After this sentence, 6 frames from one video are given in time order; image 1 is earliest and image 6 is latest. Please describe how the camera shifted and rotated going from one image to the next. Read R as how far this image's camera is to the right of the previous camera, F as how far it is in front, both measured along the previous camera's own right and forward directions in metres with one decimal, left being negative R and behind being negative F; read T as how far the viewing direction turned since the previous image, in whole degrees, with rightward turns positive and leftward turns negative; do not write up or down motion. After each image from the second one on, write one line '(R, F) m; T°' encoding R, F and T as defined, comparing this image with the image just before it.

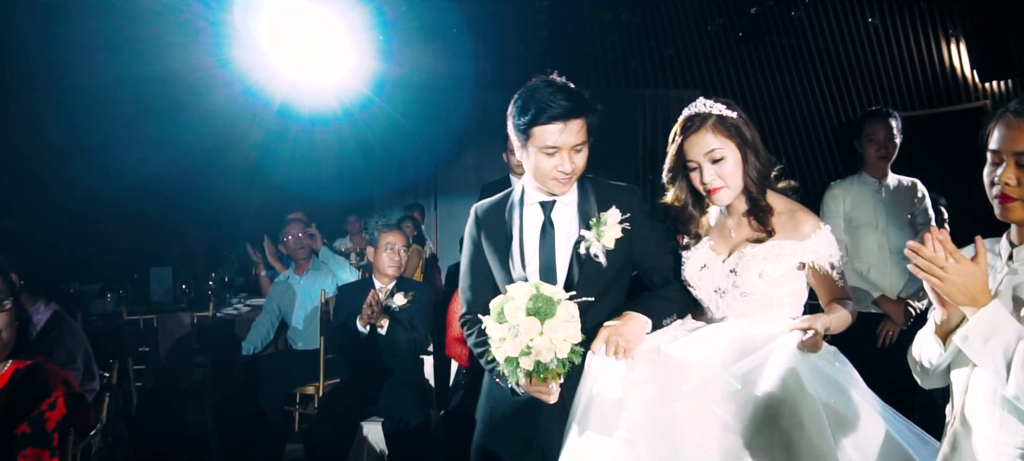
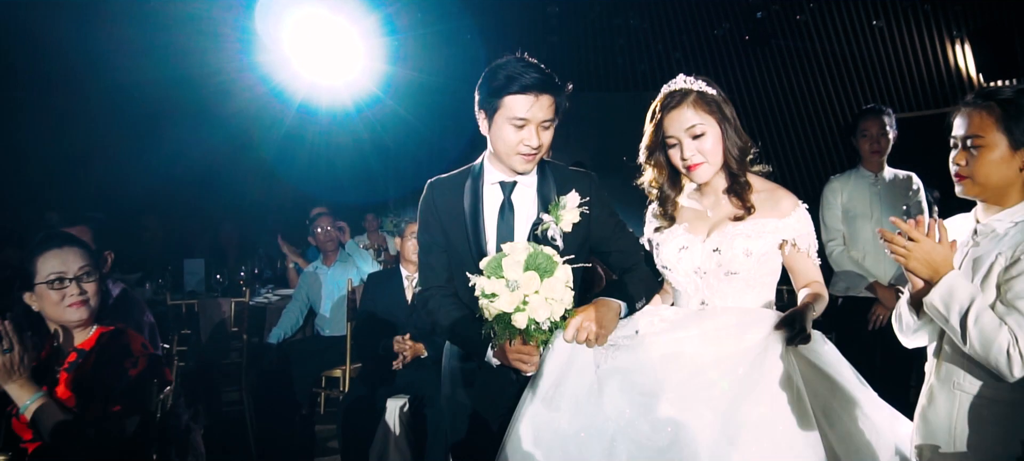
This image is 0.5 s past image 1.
(0.0, -0.2) m; -1°
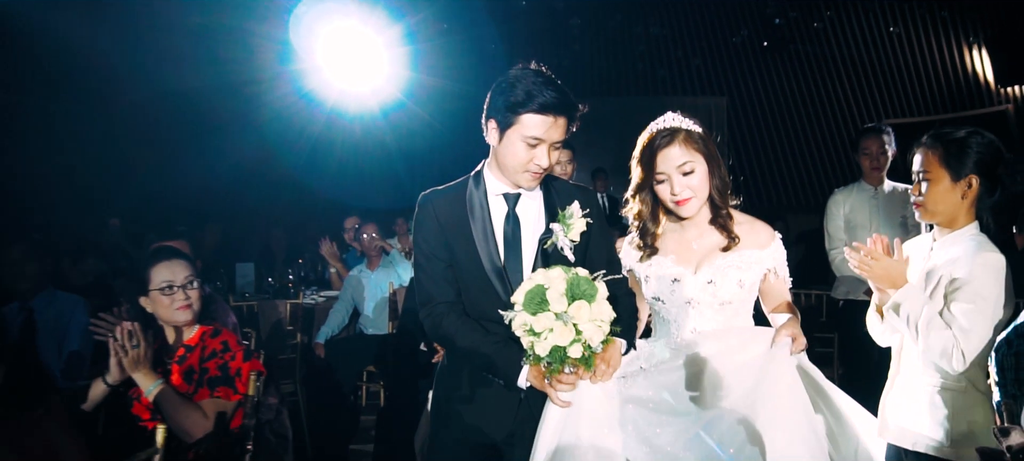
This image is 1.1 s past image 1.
(0.0, -0.3) m; -2°
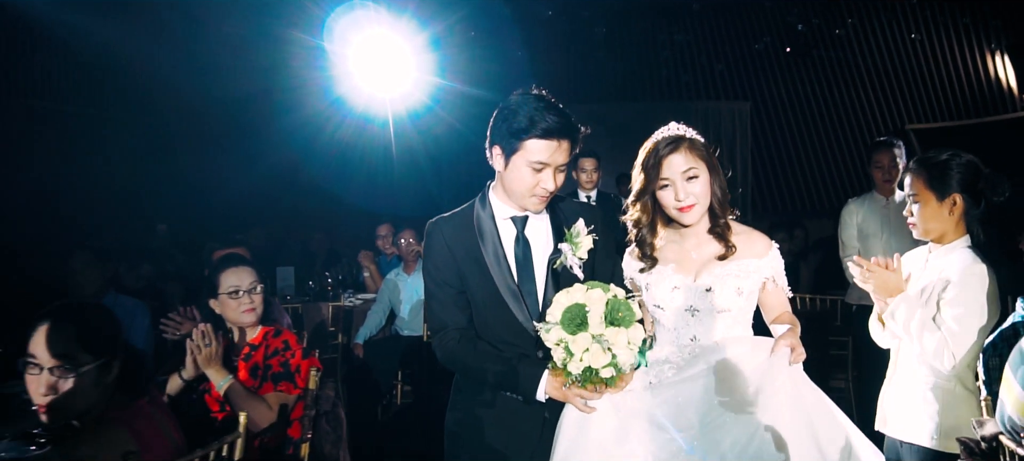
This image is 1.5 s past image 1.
(0.0, -0.2) m; -2°
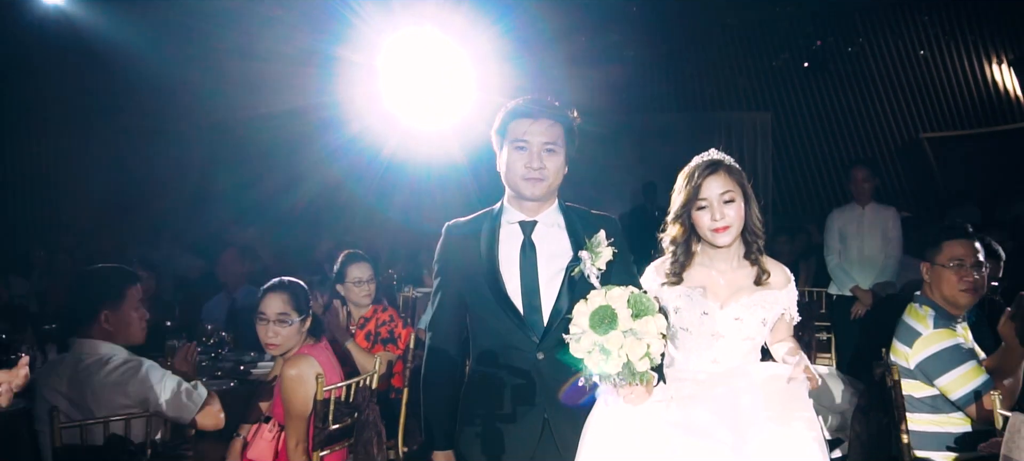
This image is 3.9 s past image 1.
(-0.1, -0.8) m; -3°
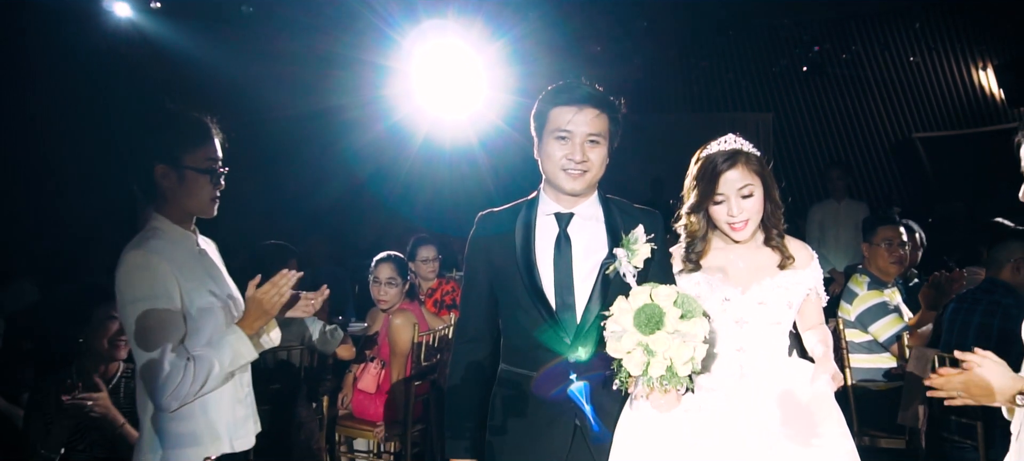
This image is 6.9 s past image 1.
(-0.2, -0.7) m; -1°
